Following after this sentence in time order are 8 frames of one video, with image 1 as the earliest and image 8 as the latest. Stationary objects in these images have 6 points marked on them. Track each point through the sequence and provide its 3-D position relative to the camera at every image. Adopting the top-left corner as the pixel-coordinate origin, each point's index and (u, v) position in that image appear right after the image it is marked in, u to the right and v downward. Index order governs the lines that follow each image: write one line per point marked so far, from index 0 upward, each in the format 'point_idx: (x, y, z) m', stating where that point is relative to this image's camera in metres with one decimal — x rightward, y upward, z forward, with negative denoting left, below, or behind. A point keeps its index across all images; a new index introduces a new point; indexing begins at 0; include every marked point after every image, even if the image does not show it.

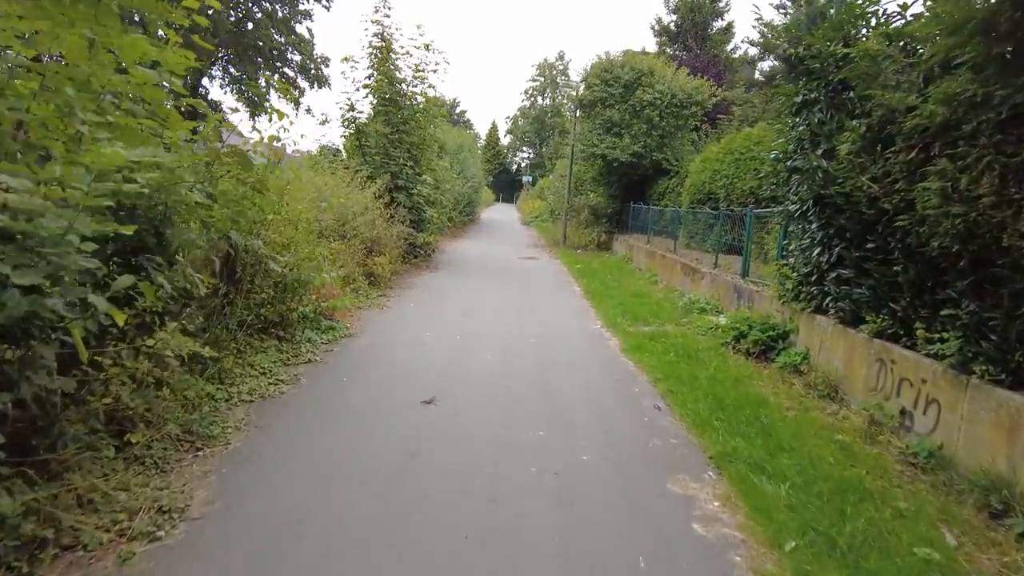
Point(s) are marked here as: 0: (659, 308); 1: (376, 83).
0: (+2.2, -0.3, +9.7) m
1: (-2.7, +4.0, +13.0) m
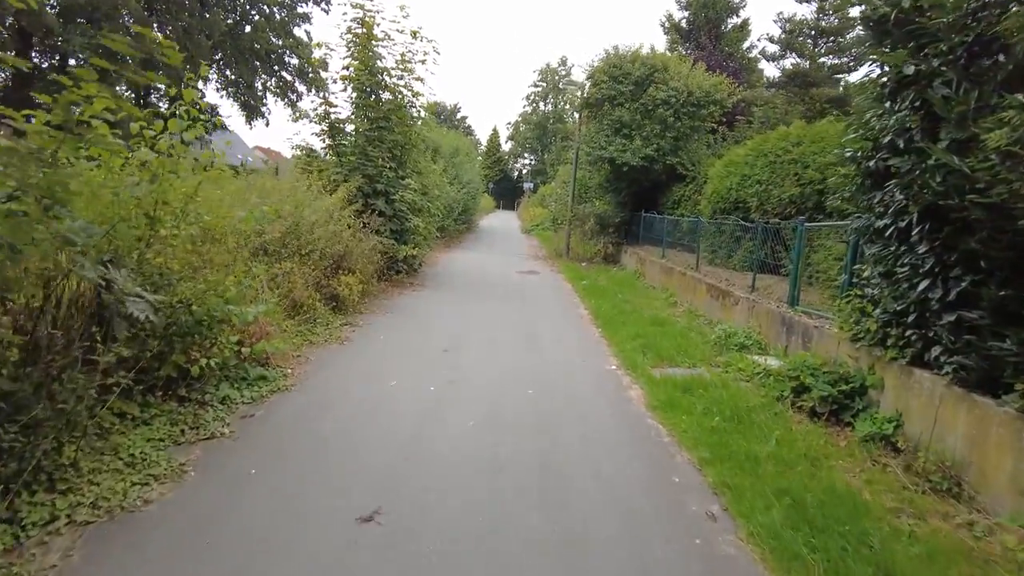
0: (+2.1, -0.7, +8.0) m
1: (-2.7, +3.7, +11.3) m
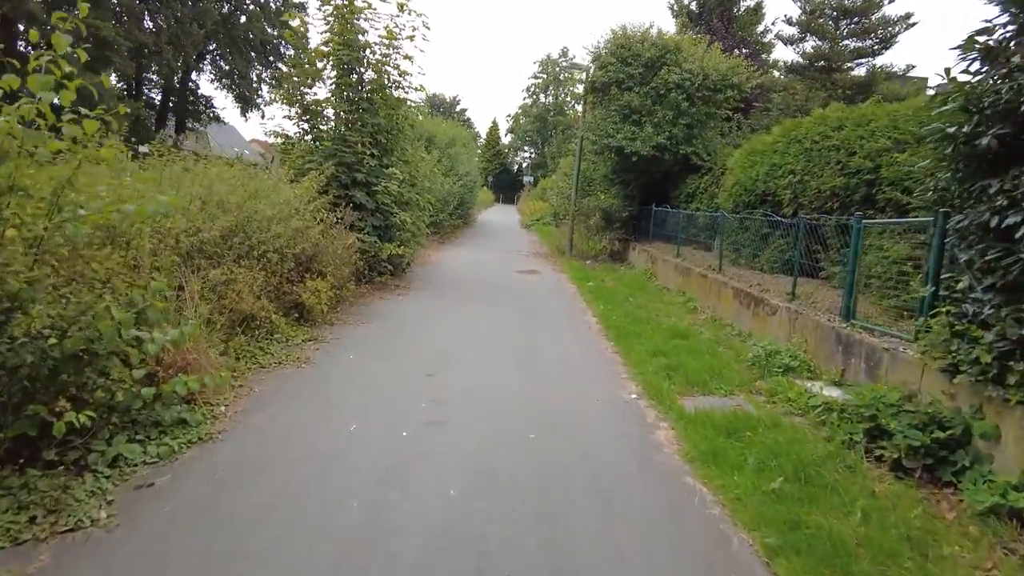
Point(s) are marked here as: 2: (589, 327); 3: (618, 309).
0: (+2.1, -0.8, +6.7) m
1: (-2.7, +3.6, +10.0) m
2: (+1.0, -0.5, +8.8) m
3: (+1.6, -0.3, +9.9) m
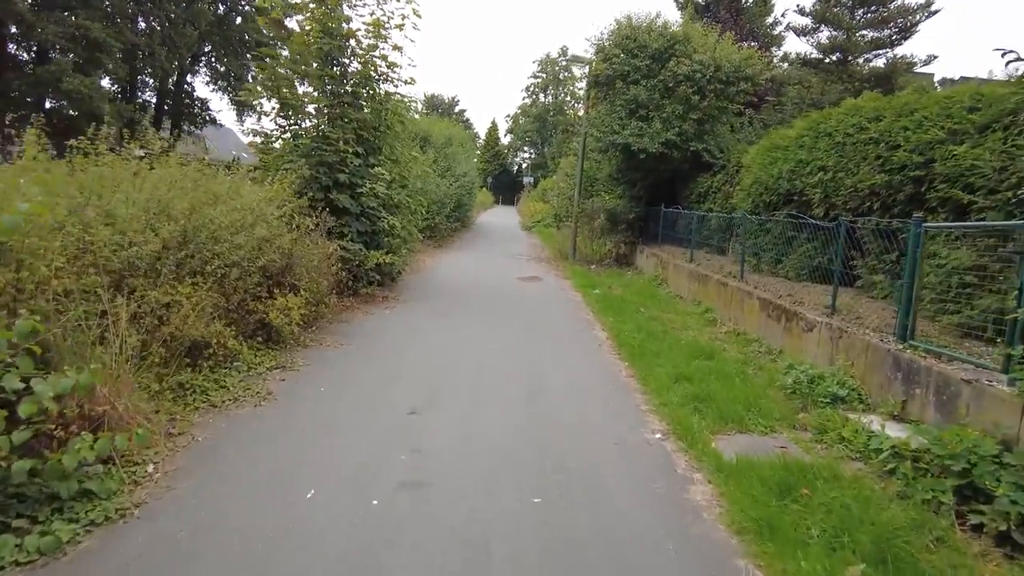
0: (+2.1, -0.9, +5.8) m
1: (-2.7, +3.4, +9.1) m
2: (+1.0, -0.7, +7.9) m
3: (+1.6, -0.5, +9.0) m
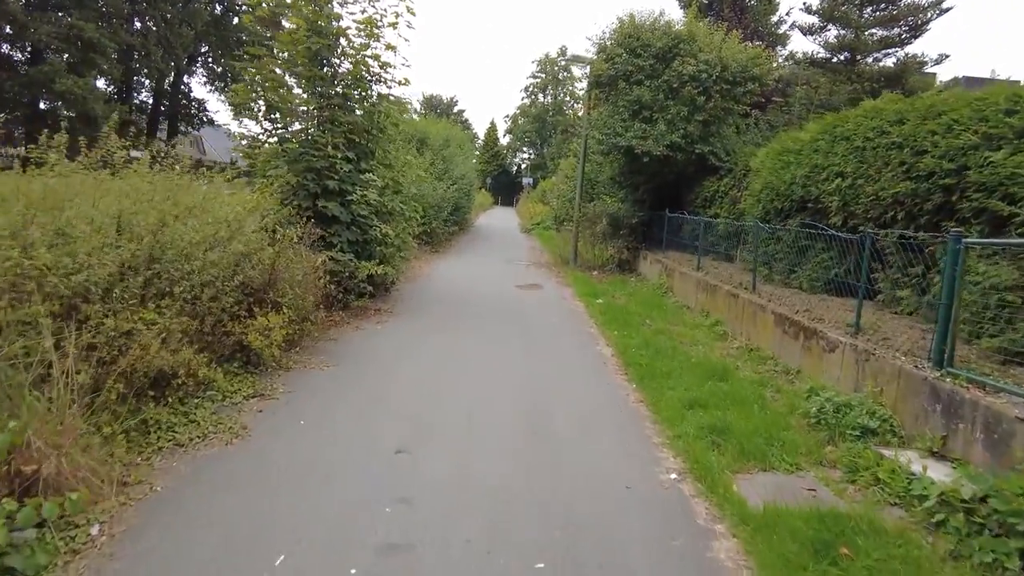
0: (+2.1, -1.1, +5.3) m
1: (-2.8, +3.3, +8.6) m
2: (+1.0, -0.8, +7.4) m
3: (+1.6, -0.6, +8.5) m
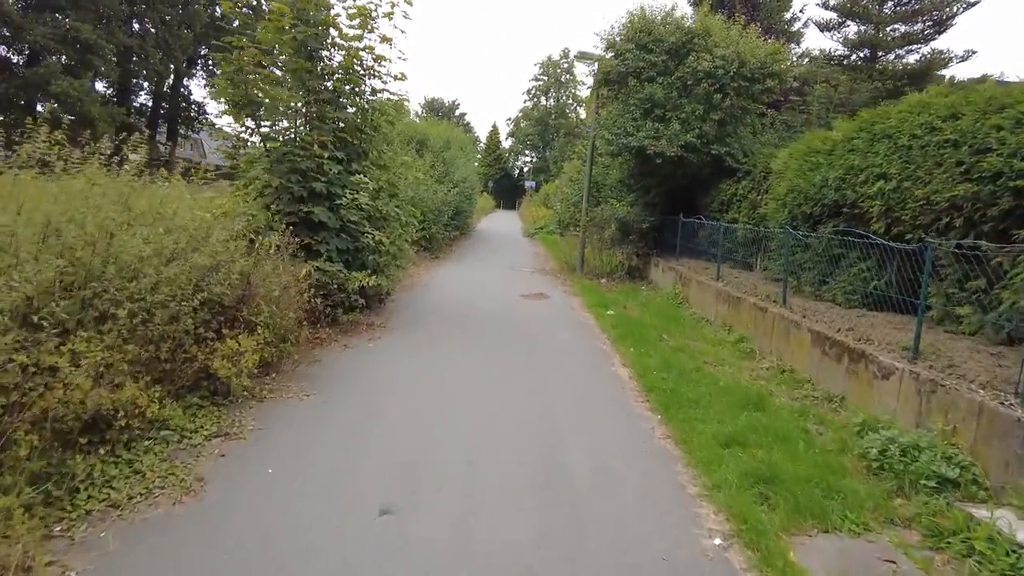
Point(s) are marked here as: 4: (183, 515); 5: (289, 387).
0: (+2.1, -1.2, +4.5) m
1: (-2.7, +3.1, +7.8) m
2: (+1.1, -1.0, +6.6) m
3: (+1.7, -0.8, +7.7) m
4: (-1.7, -1.2, +3.4) m
5: (-1.9, -0.8, +5.7) m
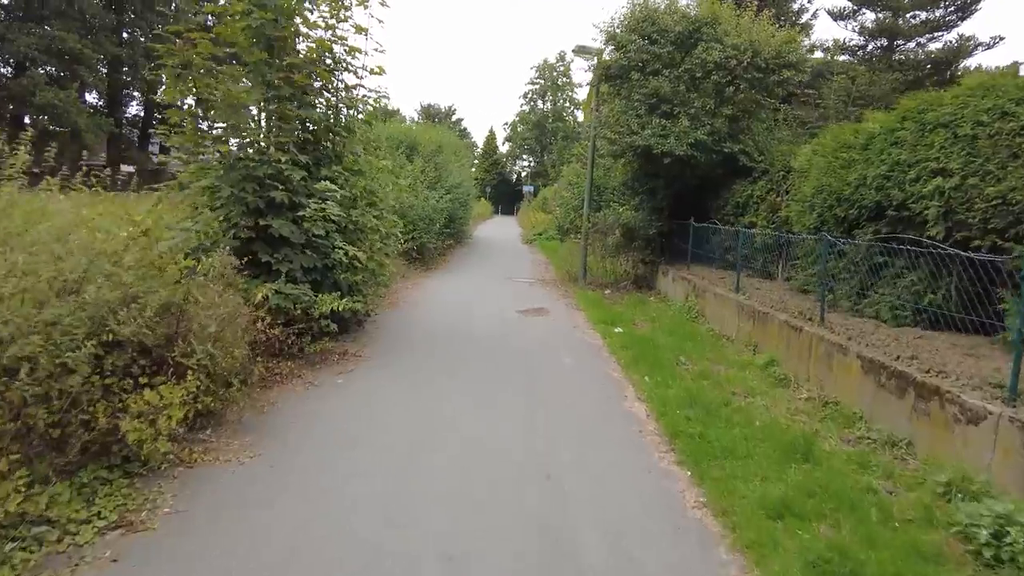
0: (+2.1, -1.4, +3.4) m
1: (-2.8, +2.9, +6.8) m
2: (+1.0, -1.2, +5.5) m
3: (+1.6, -1.0, +6.7) m
4: (-1.8, -1.4, +2.3) m
5: (-2.0, -1.1, +4.6) m
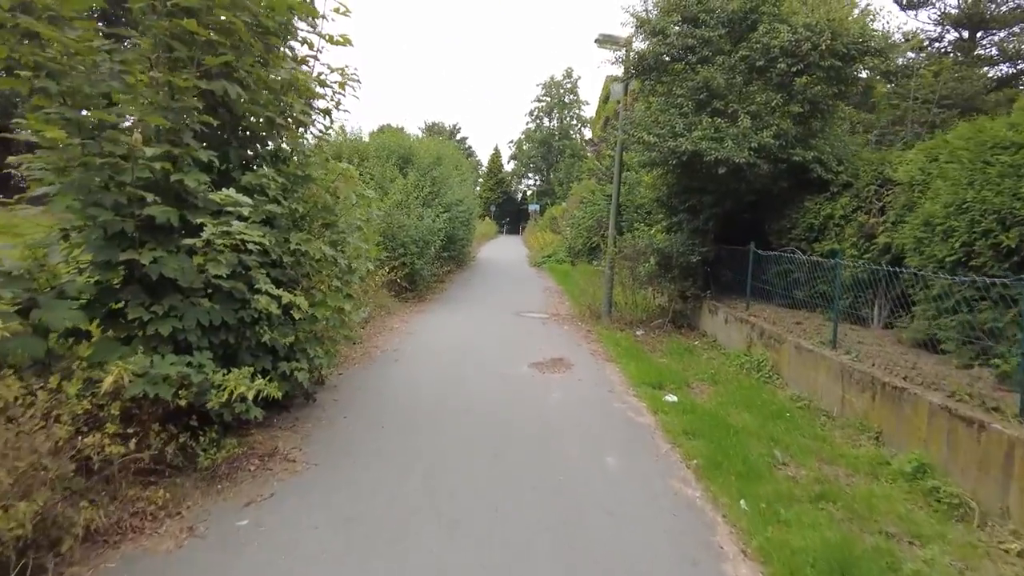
0: (+2.2, -1.7, +0.9) m
1: (-2.7, +2.4, +4.4) m
2: (+1.2, -1.6, +3.0) m
3: (+1.7, -1.4, +4.1) m
4: (-1.7, -1.8, -0.2) m
5: (-1.9, -1.5, +2.1) m
